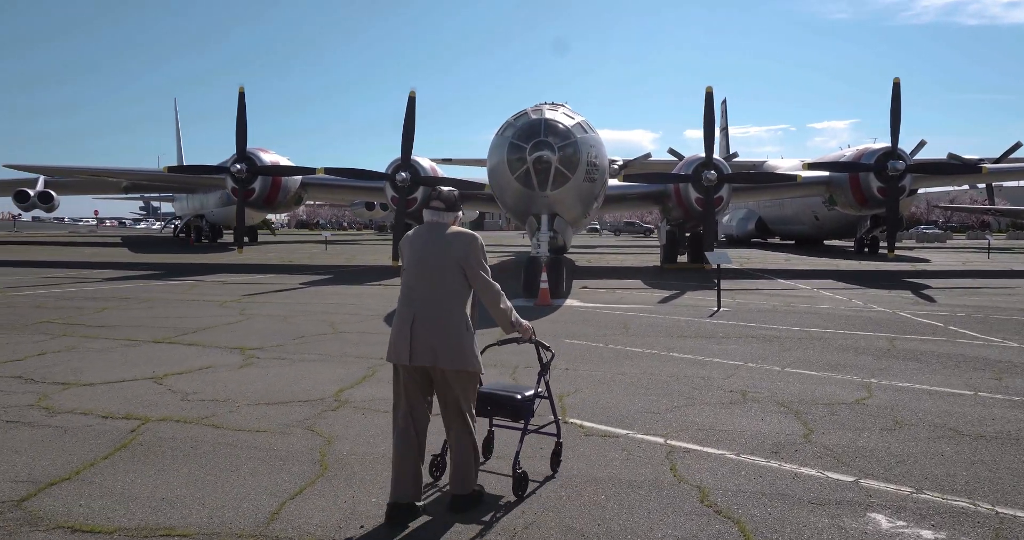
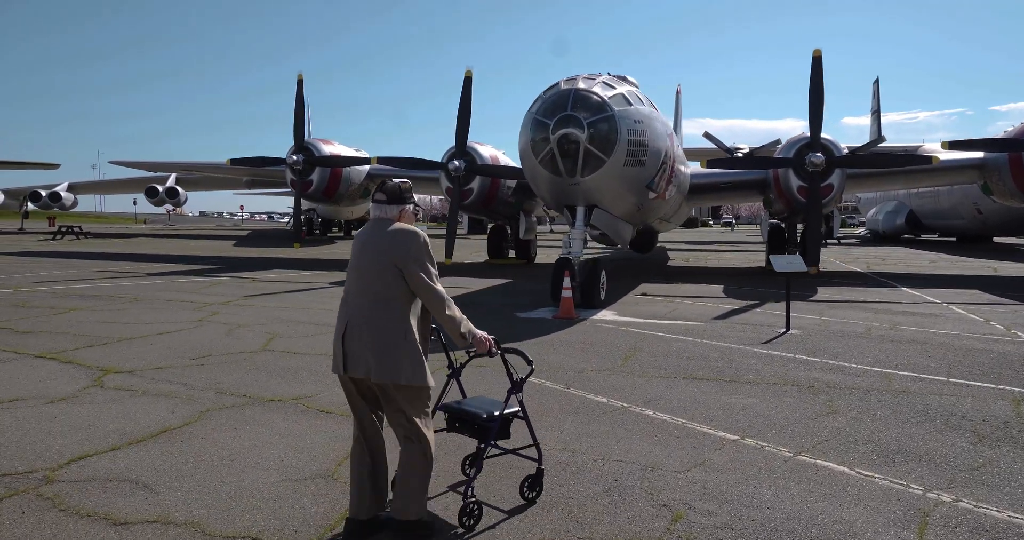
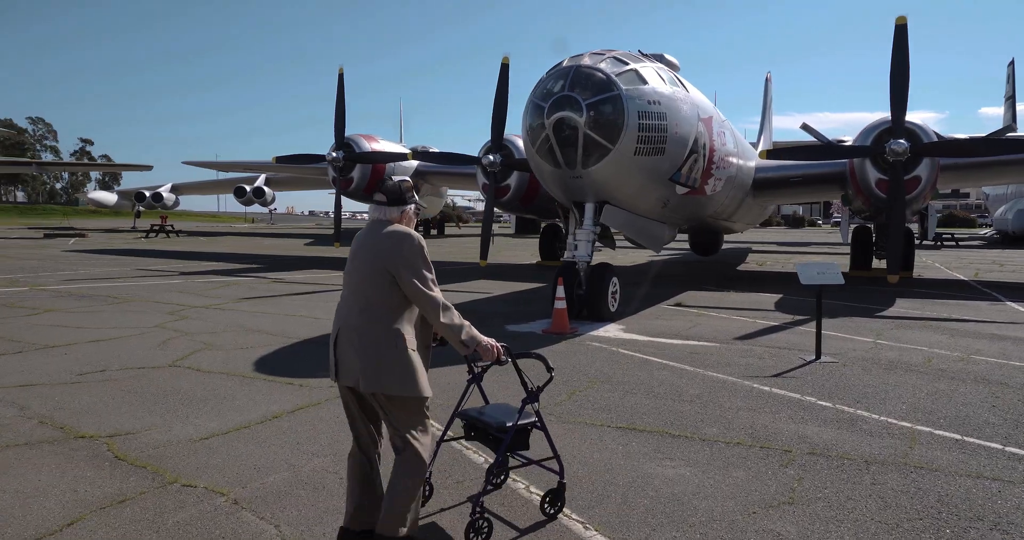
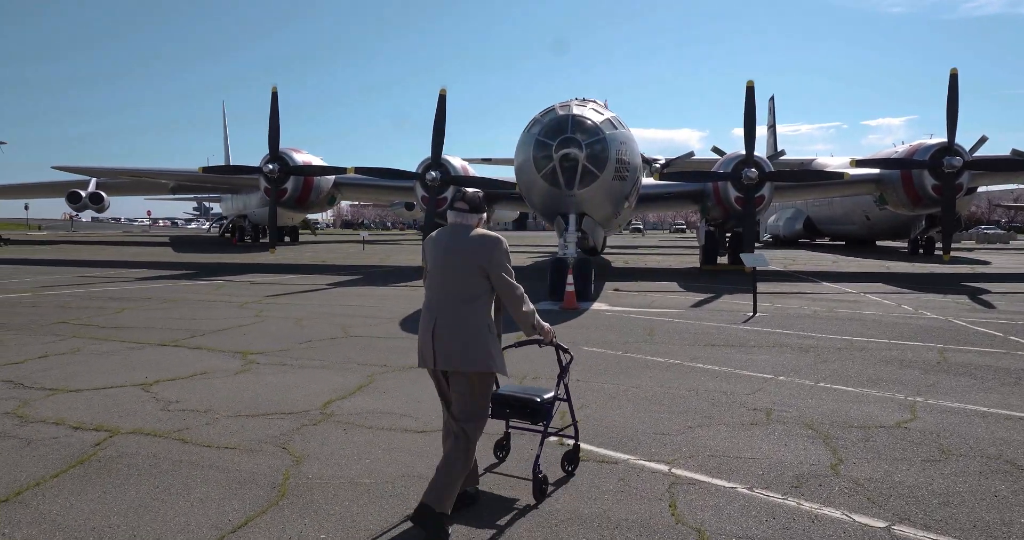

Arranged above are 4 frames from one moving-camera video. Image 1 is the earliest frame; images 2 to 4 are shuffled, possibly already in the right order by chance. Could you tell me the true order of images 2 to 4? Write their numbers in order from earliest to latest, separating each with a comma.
4, 2, 3
